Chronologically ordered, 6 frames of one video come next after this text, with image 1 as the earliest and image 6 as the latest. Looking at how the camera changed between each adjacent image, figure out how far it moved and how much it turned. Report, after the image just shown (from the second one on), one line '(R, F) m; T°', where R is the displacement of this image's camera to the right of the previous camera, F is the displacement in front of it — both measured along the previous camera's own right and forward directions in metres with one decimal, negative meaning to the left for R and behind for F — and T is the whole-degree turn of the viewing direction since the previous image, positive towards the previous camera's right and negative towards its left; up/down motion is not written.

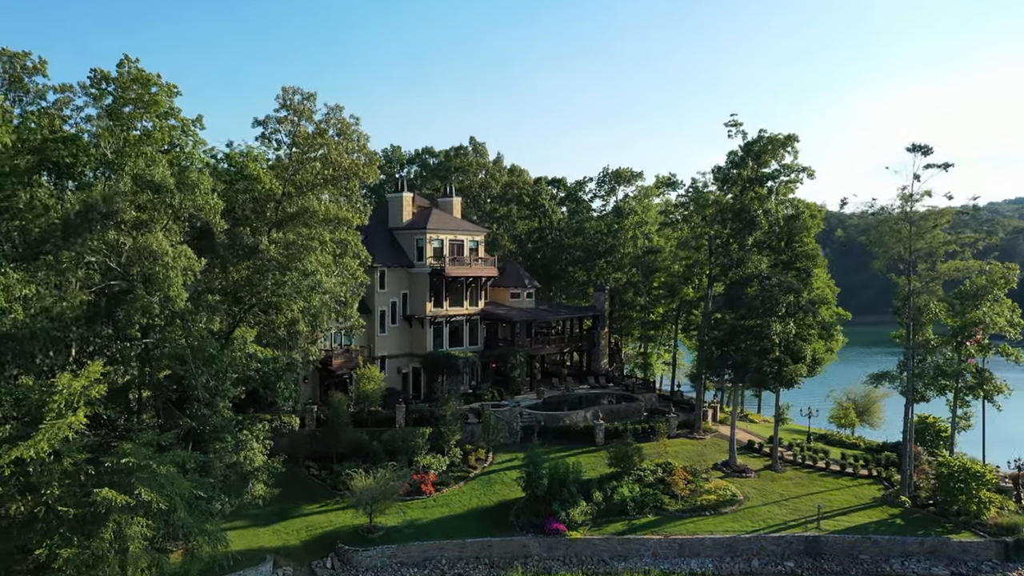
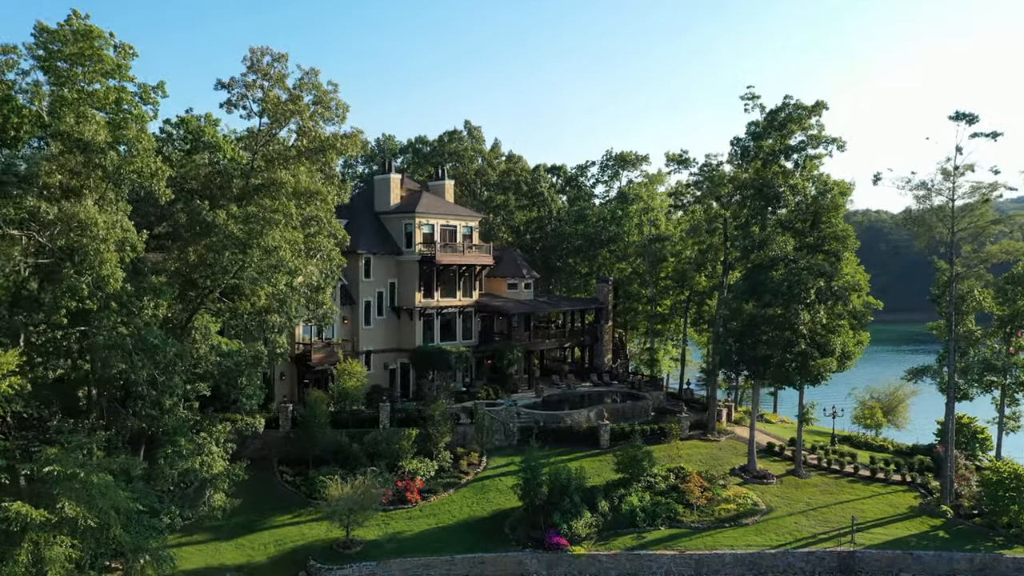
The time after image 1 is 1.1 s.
(+0.1, +3.4) m; 0°
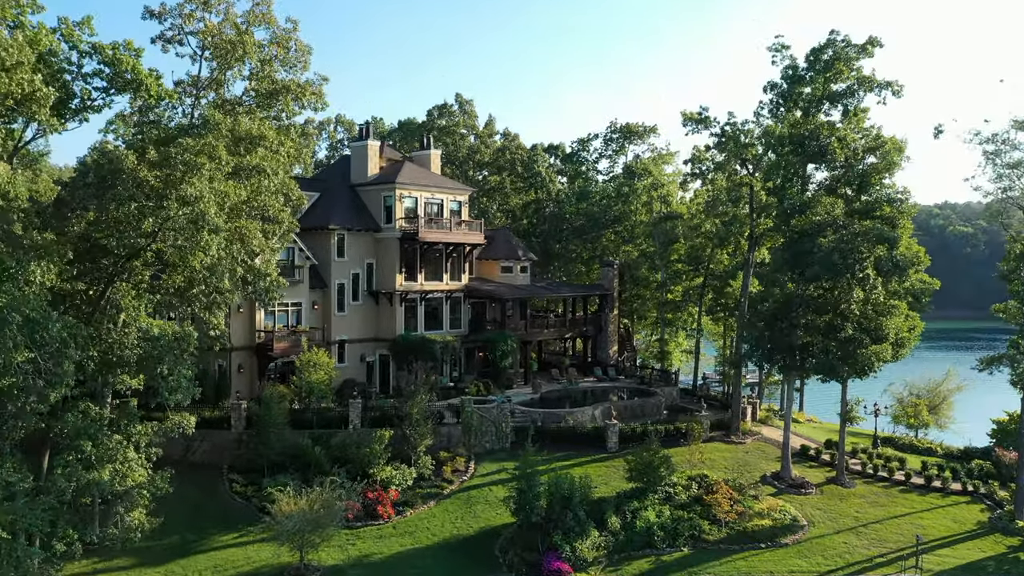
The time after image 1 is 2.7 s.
(+0.2, +4.8) m; 0°
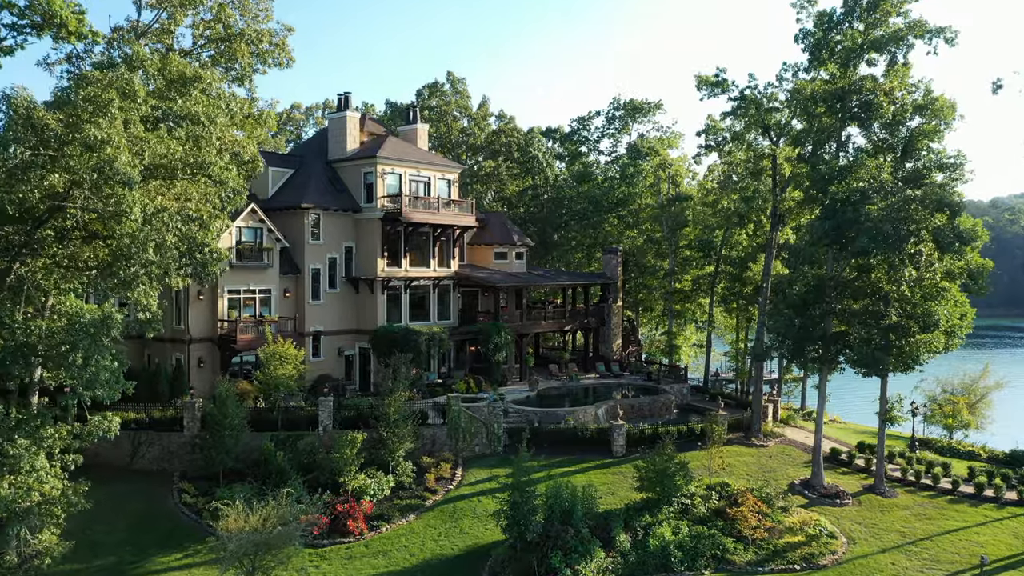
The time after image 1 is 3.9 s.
(+0.2, +3.4) m; 0°
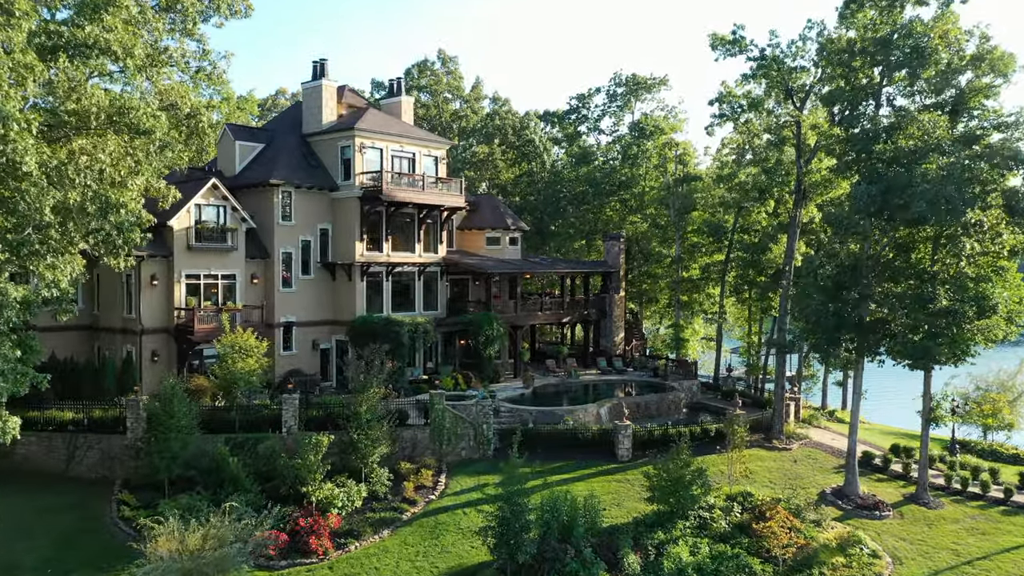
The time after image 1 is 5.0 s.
(+0.2, +3.0) m; 0°
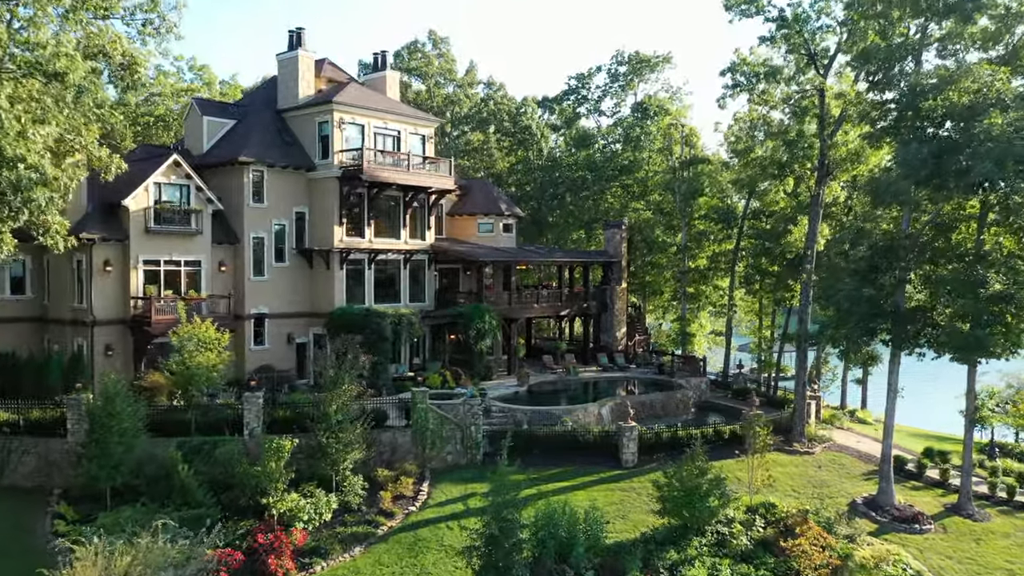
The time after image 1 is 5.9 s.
(+0.1, +2.4) m; 0°
